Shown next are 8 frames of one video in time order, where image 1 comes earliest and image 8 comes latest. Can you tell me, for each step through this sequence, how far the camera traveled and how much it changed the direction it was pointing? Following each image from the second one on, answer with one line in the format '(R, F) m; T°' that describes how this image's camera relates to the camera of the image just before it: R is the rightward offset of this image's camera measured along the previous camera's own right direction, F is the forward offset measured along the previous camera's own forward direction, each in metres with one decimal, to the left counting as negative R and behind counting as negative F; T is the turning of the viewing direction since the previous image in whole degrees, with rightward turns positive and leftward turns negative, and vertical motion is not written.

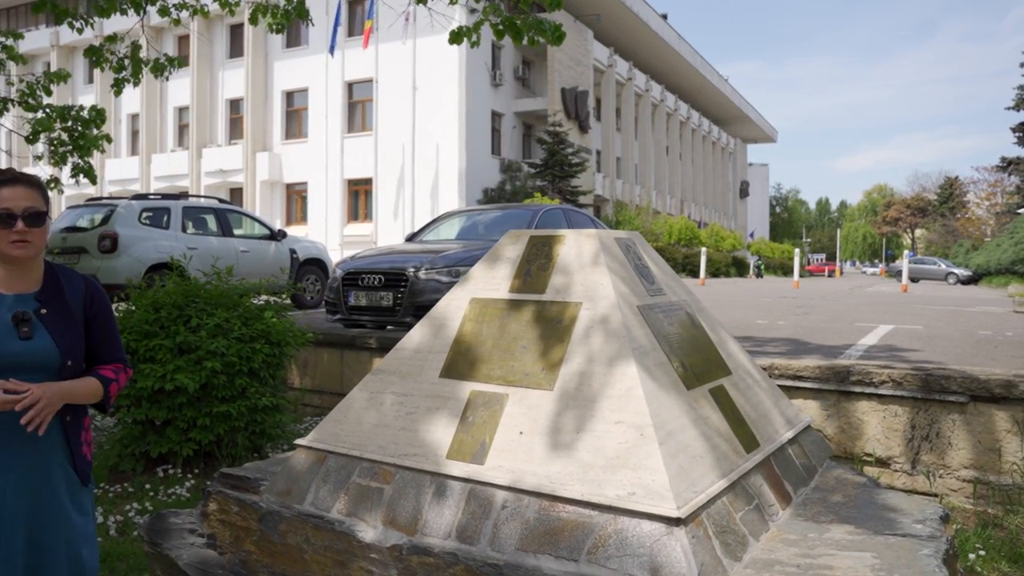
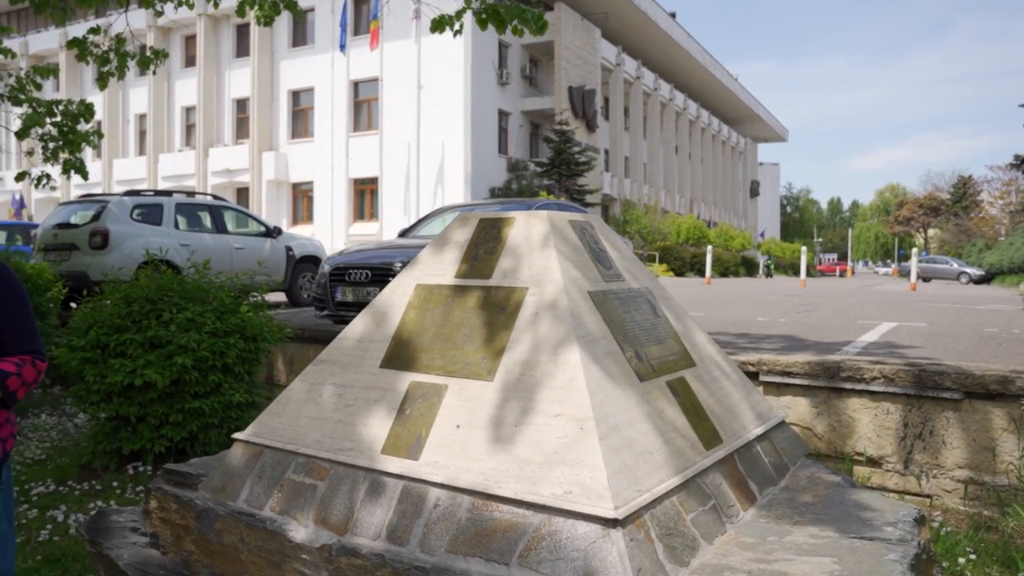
(+0.3, +0.2) m; -1°
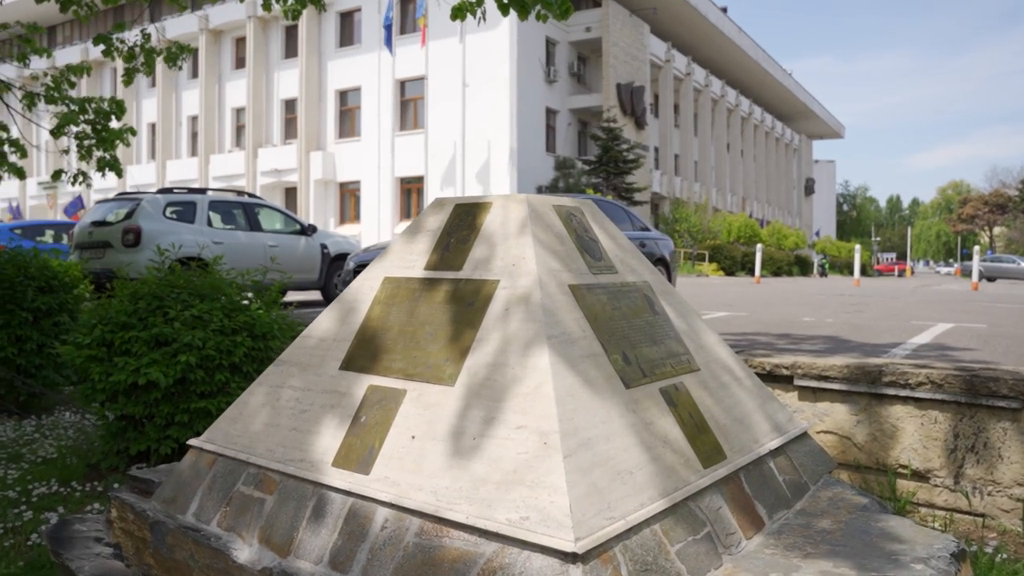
(+0.3, +0.4) m; -4°
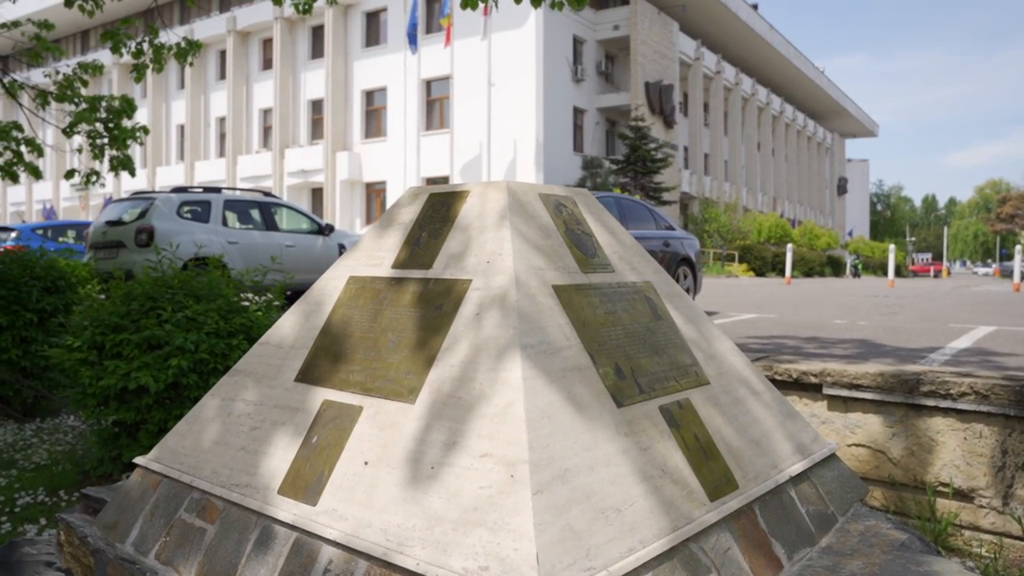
(+0.2, +0.4) m; -2°
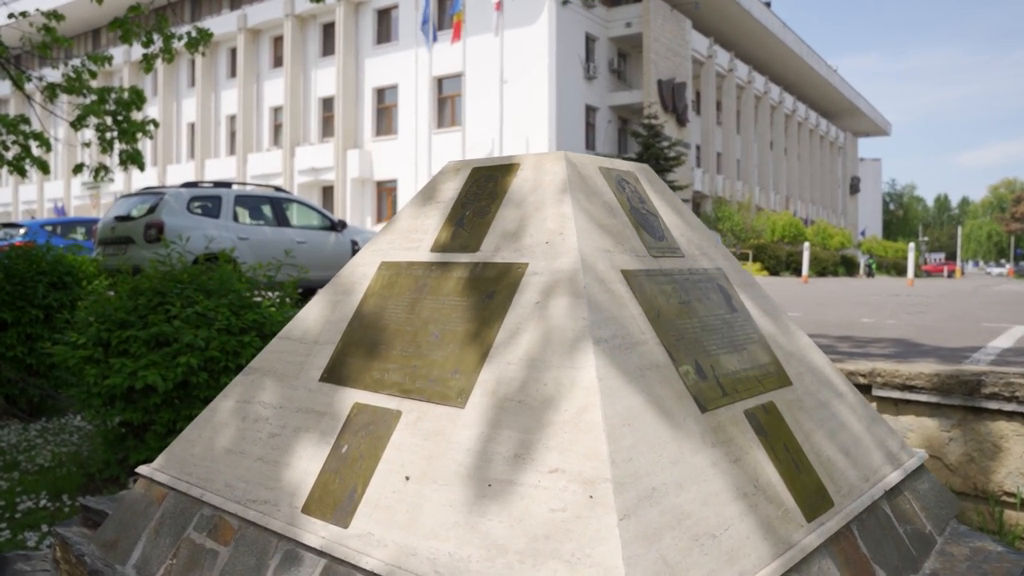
(-0.1, +0.3) m; -1°
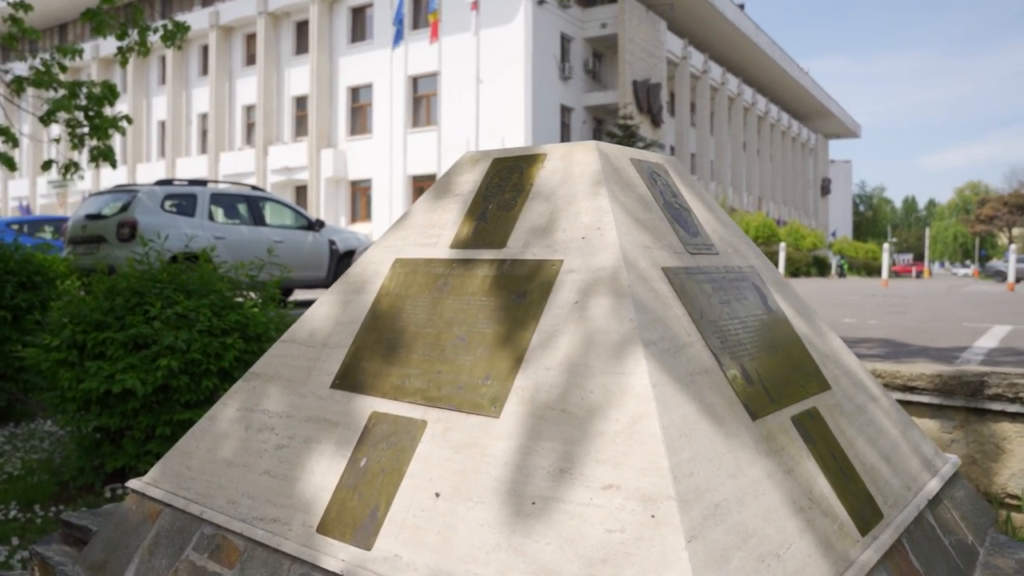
(-0.1, +0.2) m; +2°
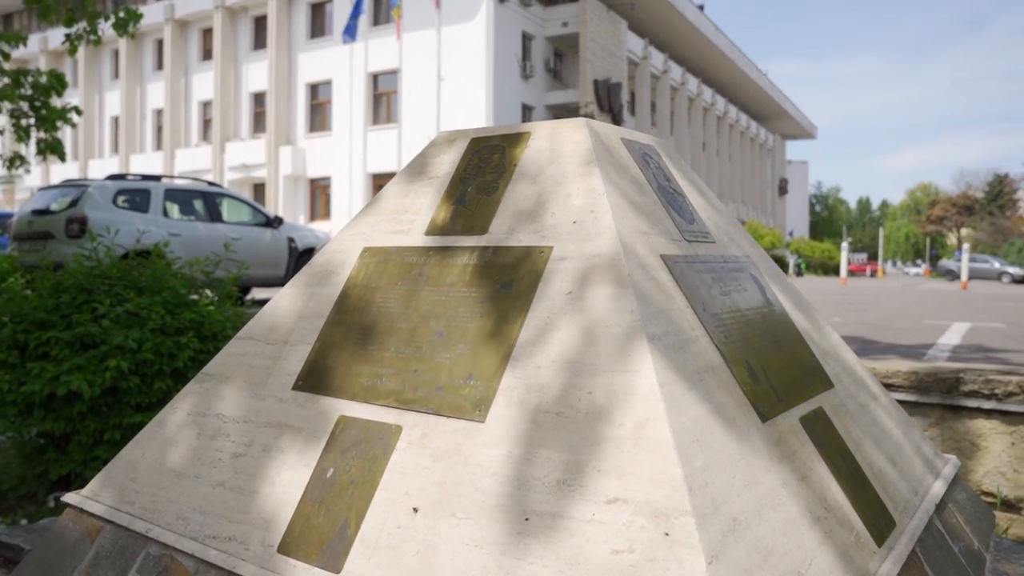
(0.0, +0.2) m; +3°
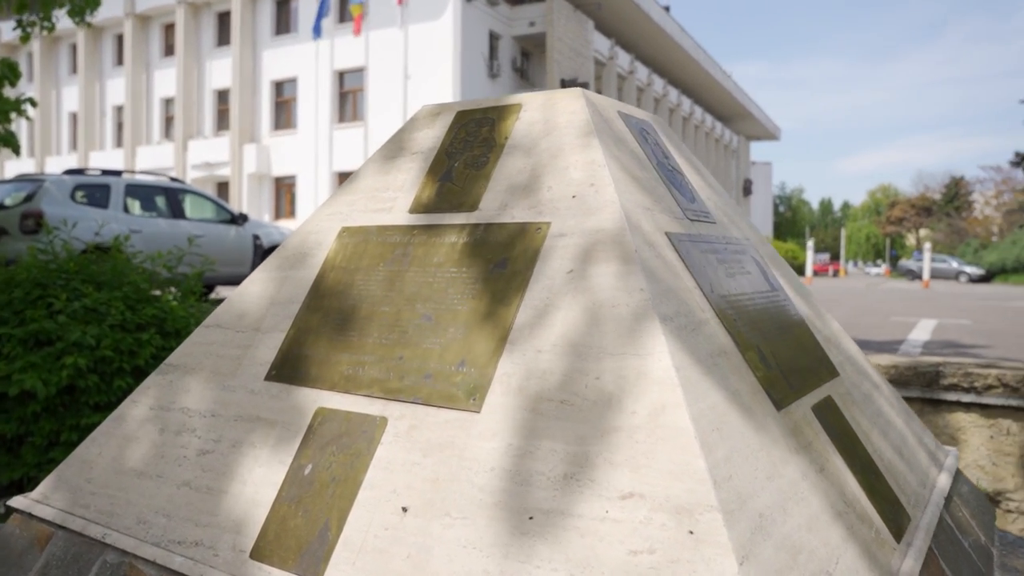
(-0.1, +0.1) m; +2°
